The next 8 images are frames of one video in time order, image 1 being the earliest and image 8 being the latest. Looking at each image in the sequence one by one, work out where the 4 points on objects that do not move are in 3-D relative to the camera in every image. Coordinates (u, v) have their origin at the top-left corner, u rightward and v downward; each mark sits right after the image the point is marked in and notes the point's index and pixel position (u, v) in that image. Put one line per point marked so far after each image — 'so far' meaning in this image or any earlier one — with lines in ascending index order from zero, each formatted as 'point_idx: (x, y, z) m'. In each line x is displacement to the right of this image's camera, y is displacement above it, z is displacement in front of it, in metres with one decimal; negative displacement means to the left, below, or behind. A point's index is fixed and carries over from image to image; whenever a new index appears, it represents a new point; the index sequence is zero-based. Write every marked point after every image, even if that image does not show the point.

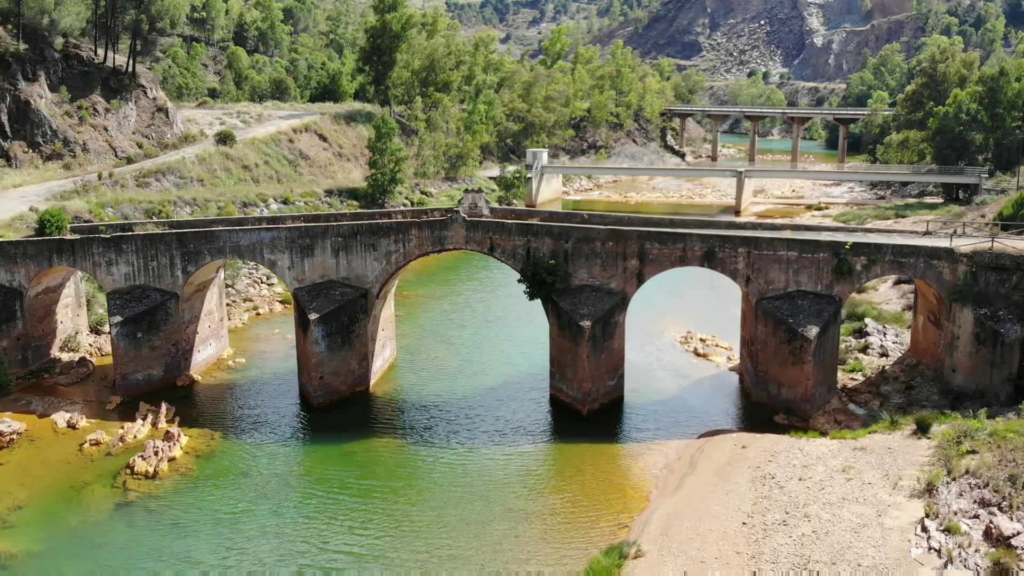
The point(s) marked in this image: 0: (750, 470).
0: (+5.4, -4.2, +18.5) m
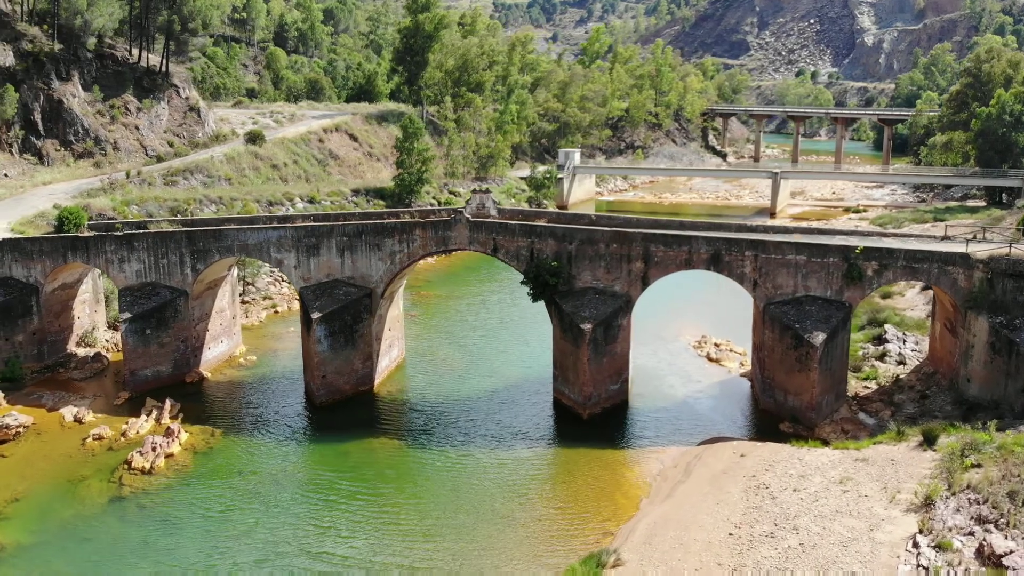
0: (+5.2, -4.3, +18.0) m
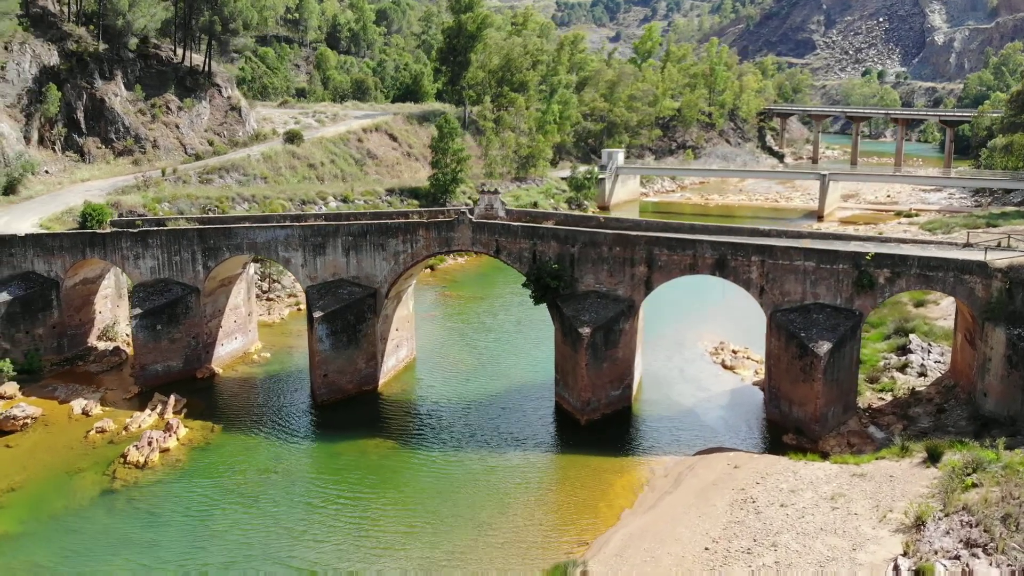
0: (+4.8, -4.4, +17.4) m
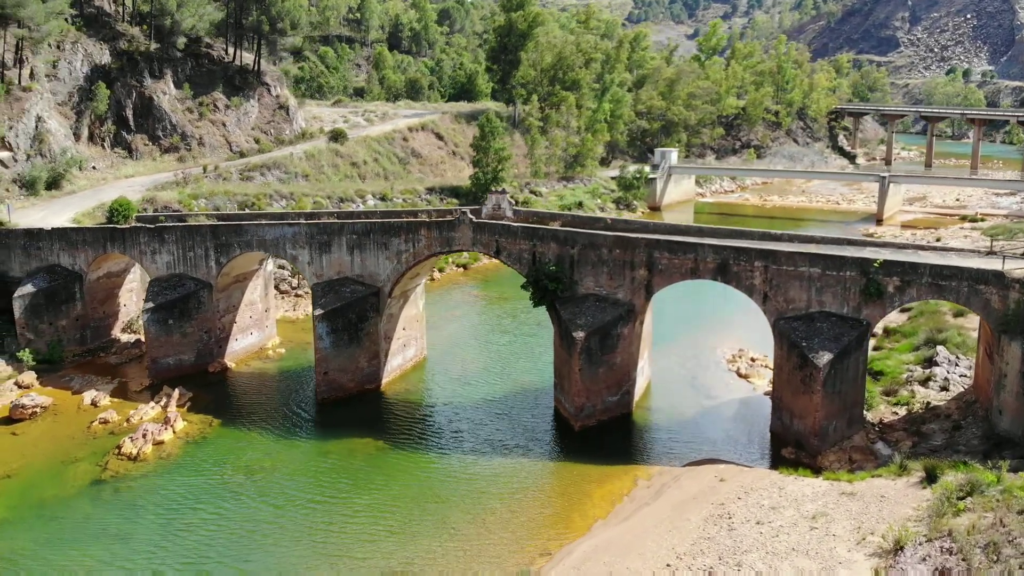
0: (+4.1, -4.6, +16.7) m
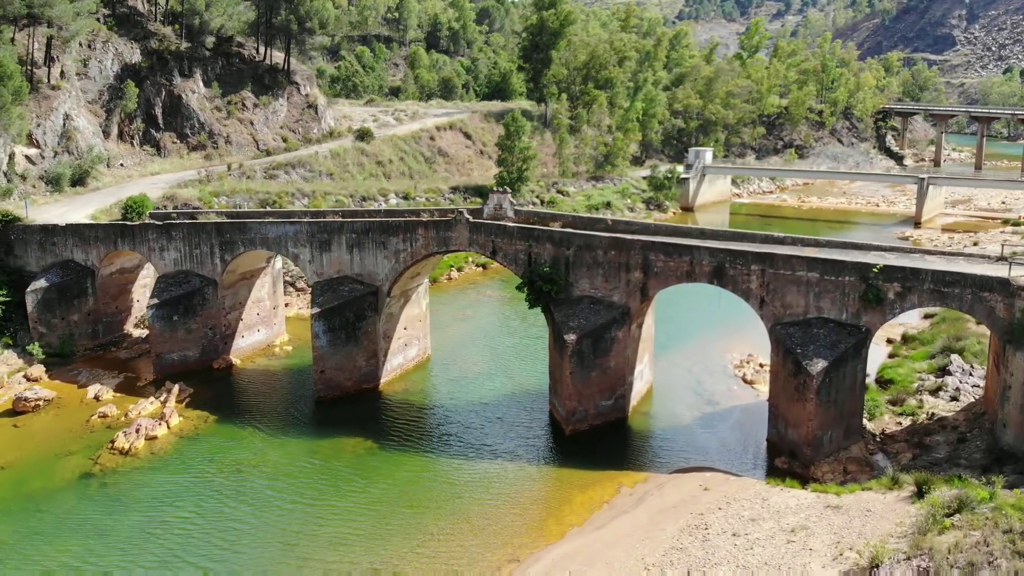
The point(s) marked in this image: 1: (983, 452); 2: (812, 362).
0: (+3.6, -4.7, +16.3) m
1: (+11.1, -3.9, +18.9) m
2: (+7.2, -1.8, +19.1) m
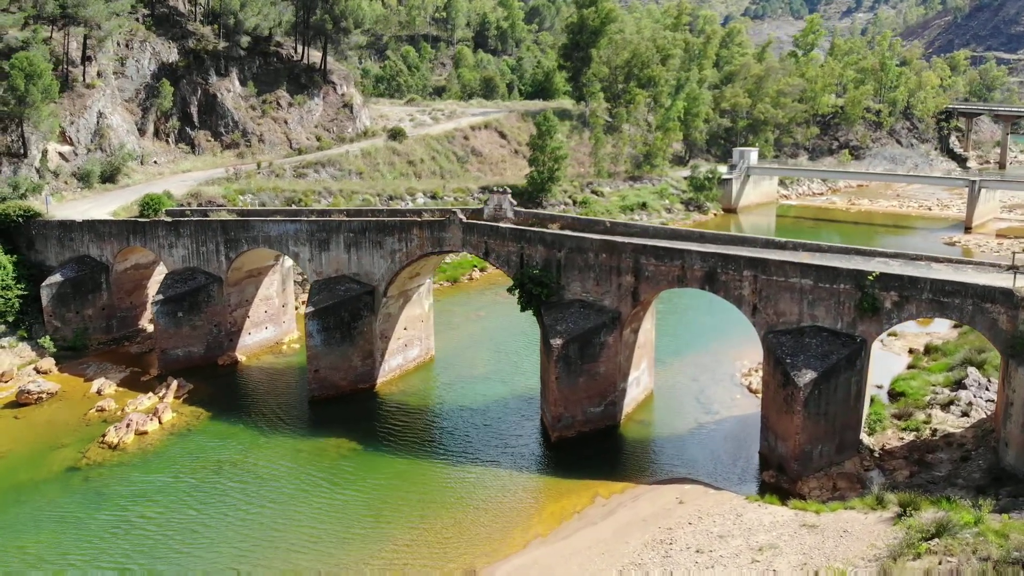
0: (+2.8, -4.8, +15.7) m
1: (+10.5, -4.1, +17.8) m
2: (+6.6, -1.9, +18.4) m
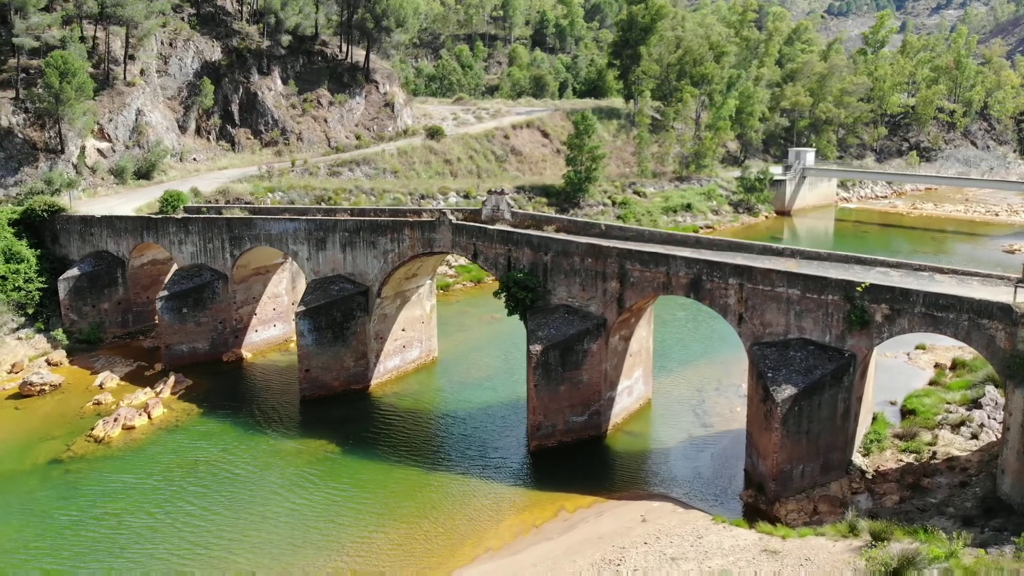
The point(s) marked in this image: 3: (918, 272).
0: (+1.8, -4.9, +15.1) m
1: (+9.7, -4.4, +16.6) m
2: (+5.9, -2.2, +17.4) m
3: (+9.8, +0.4, +19.4) m
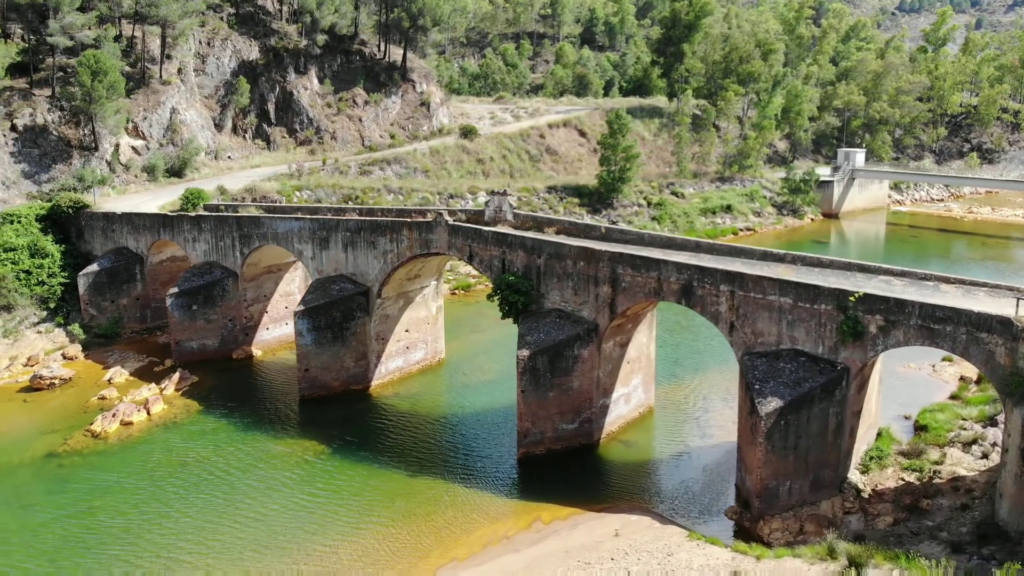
0: (+1.1, -5.1, +14.6) m
1: (+9.1, -4.6, +15.7) m
2: (+5.3, -2.4, +16.7) m
3: (+9.4, +0.2, +18.4) m
